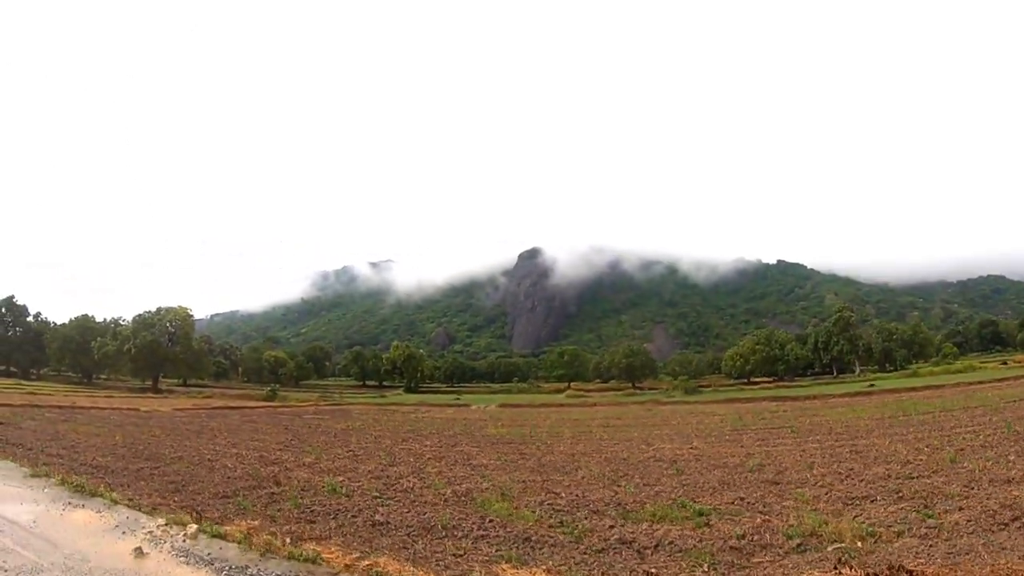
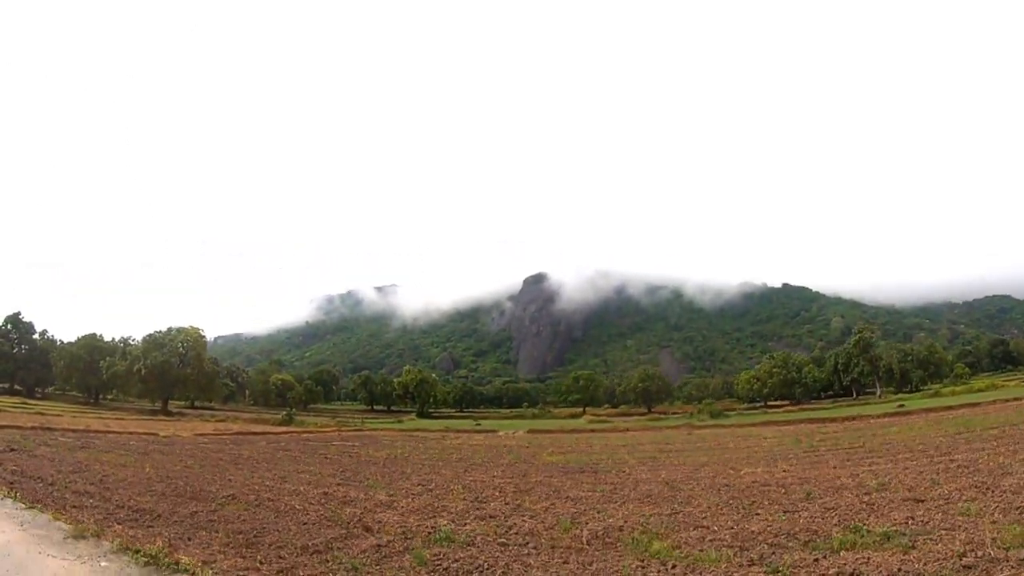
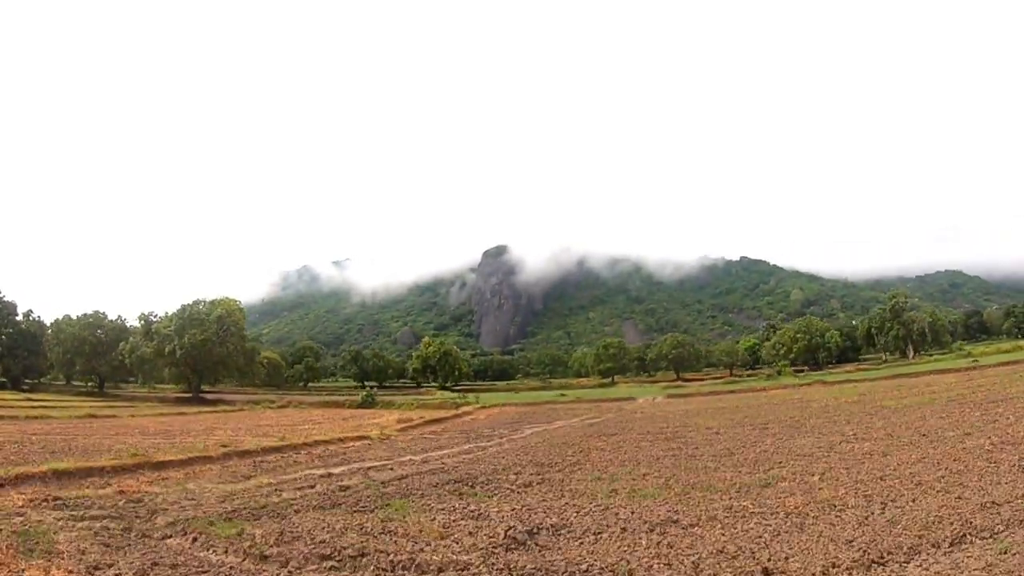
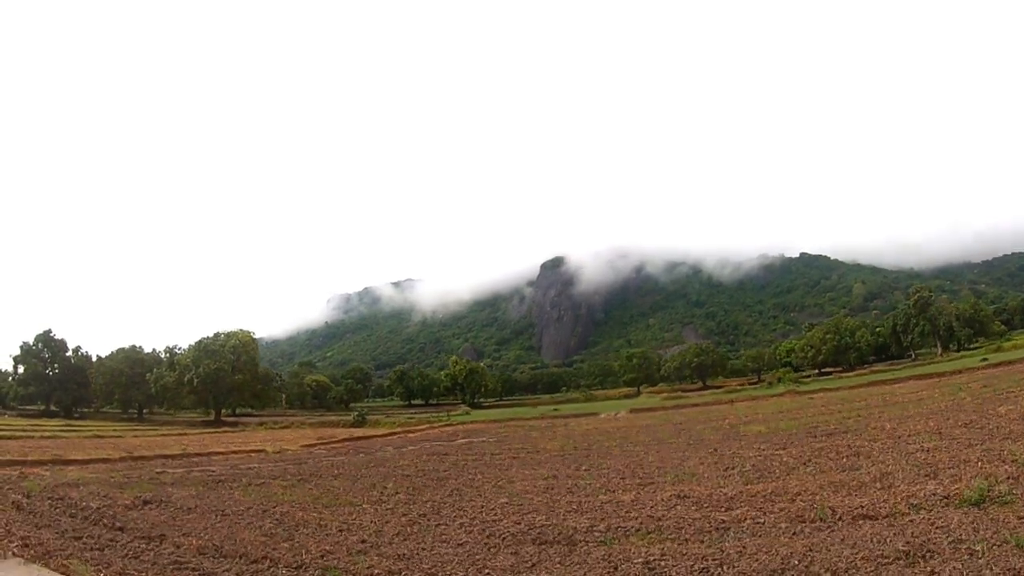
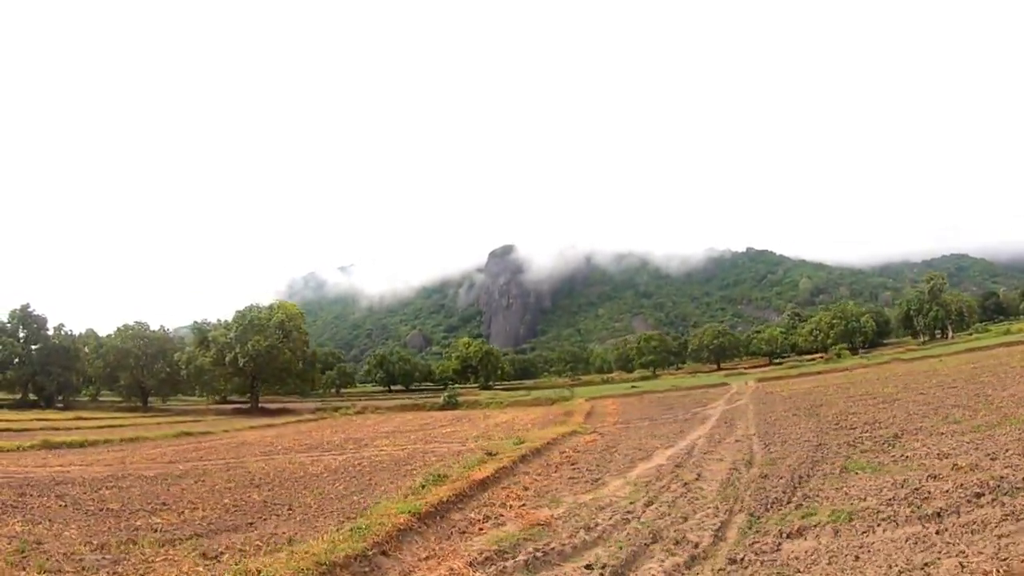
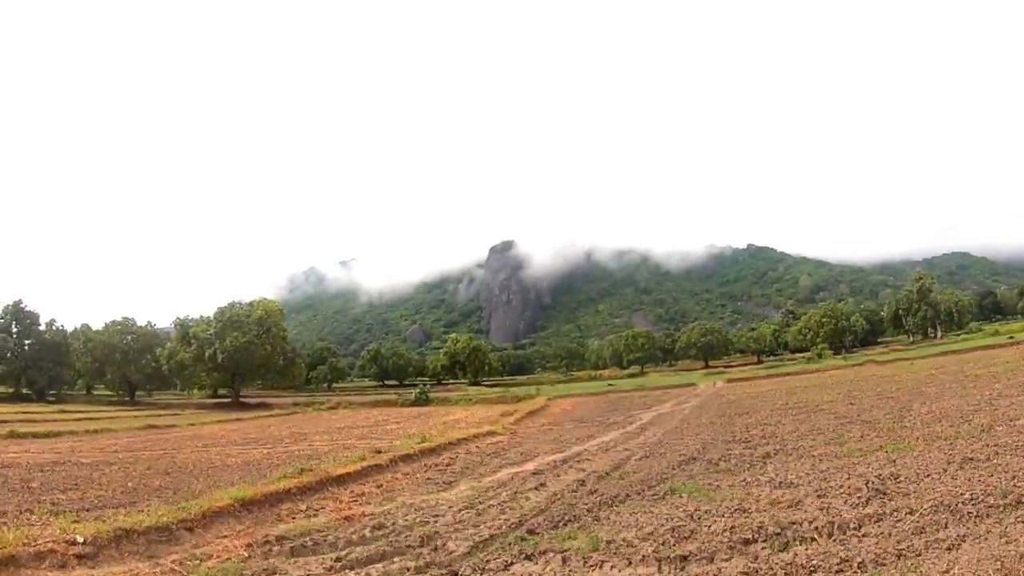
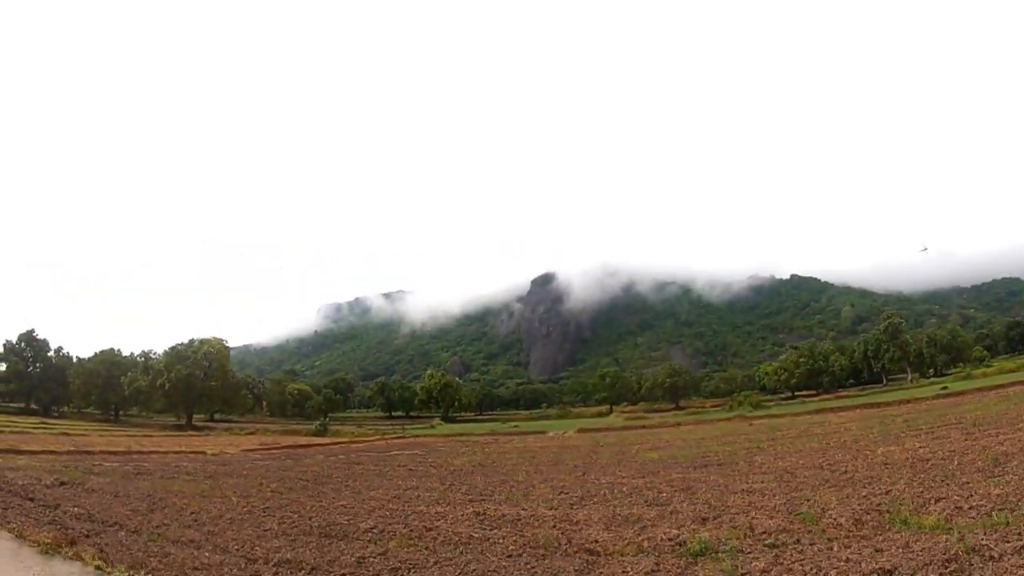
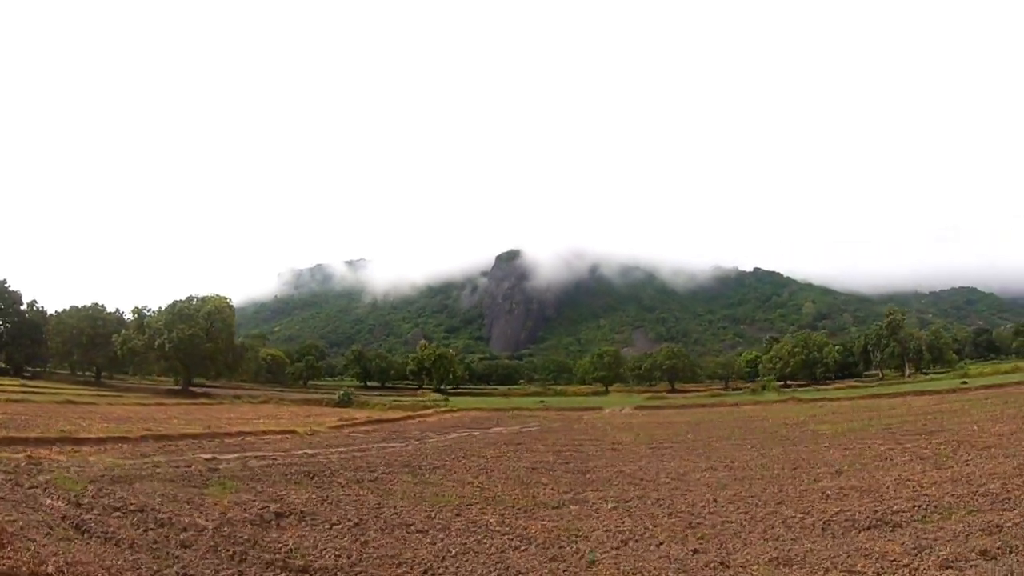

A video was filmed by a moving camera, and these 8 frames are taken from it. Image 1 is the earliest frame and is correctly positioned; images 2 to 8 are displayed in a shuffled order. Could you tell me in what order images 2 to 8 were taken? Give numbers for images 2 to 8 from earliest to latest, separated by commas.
2, 7, 4, 8, 3, 6, 5
